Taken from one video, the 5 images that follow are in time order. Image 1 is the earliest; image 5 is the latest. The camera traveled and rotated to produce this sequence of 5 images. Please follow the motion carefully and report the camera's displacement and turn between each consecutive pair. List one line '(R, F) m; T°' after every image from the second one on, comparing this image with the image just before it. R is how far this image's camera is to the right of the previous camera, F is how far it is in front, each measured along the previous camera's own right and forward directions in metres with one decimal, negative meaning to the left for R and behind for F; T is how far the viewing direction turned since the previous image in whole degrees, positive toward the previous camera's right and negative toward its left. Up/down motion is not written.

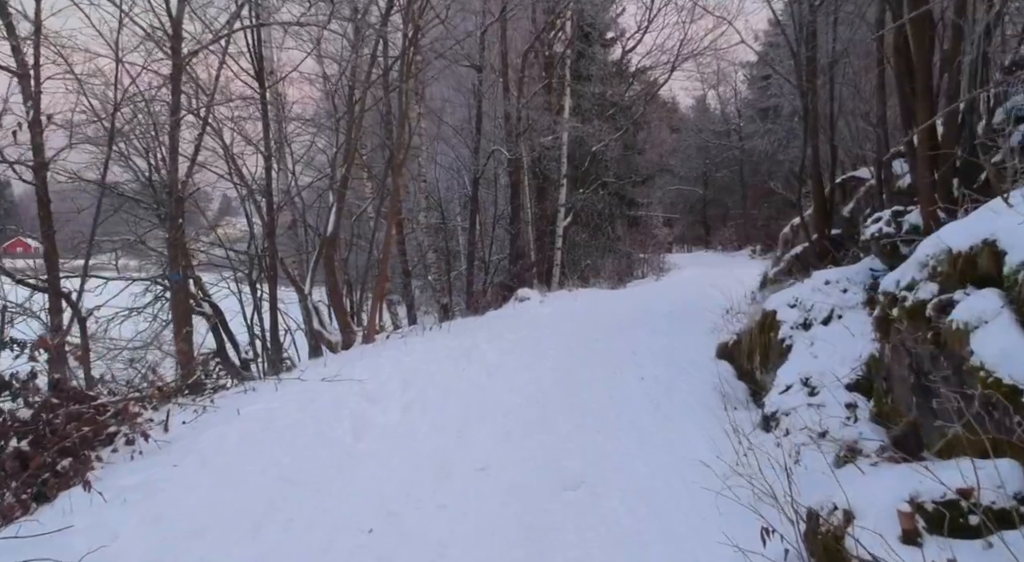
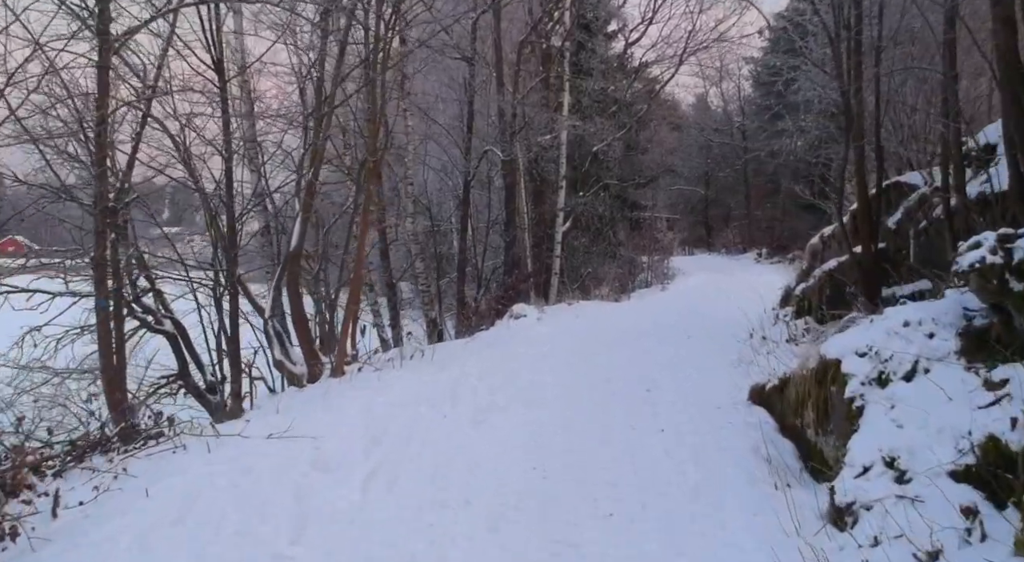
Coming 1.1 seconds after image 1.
(0.0, +1.4) m; 0°
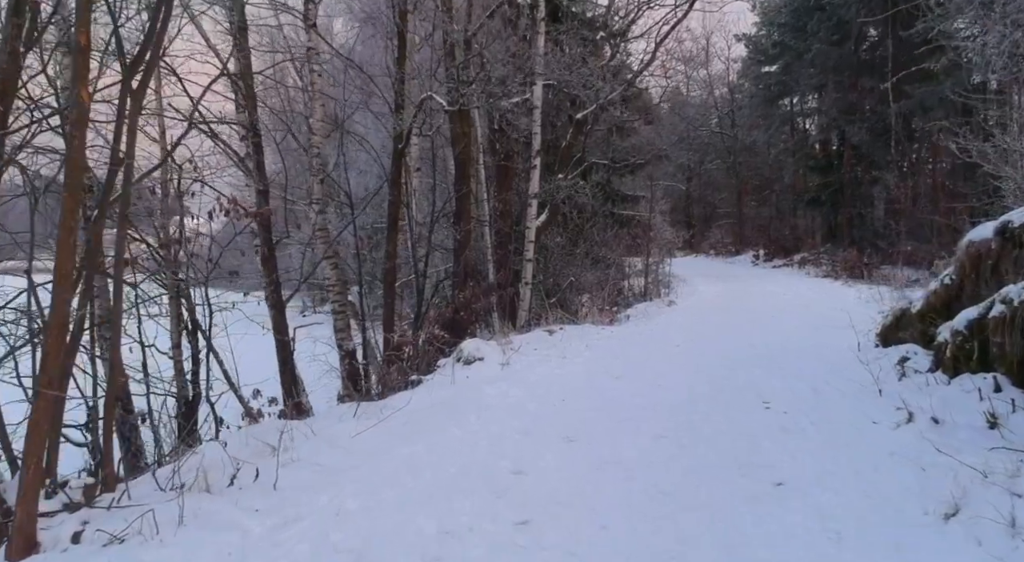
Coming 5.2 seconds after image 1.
(+0.2, +5.0) m; +3°
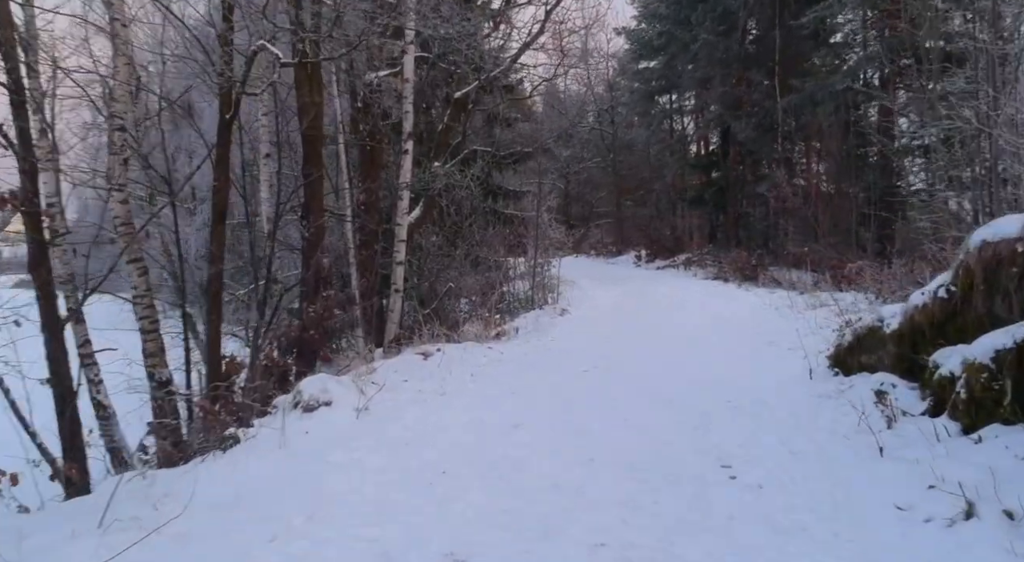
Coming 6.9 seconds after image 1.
(+0.1, +2.2) m; +9°
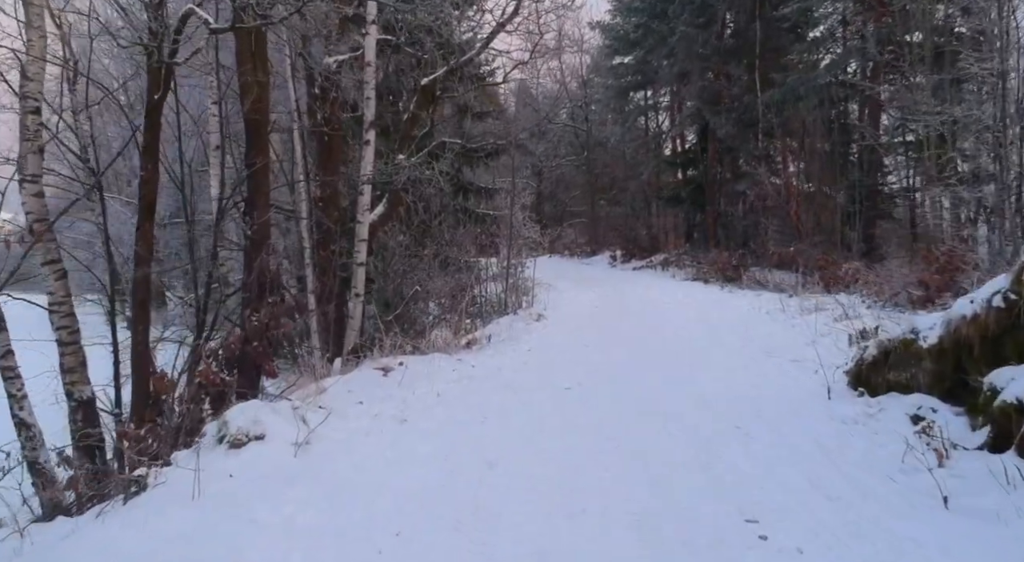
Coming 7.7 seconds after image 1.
(0.0, +1.0) m; +2°
